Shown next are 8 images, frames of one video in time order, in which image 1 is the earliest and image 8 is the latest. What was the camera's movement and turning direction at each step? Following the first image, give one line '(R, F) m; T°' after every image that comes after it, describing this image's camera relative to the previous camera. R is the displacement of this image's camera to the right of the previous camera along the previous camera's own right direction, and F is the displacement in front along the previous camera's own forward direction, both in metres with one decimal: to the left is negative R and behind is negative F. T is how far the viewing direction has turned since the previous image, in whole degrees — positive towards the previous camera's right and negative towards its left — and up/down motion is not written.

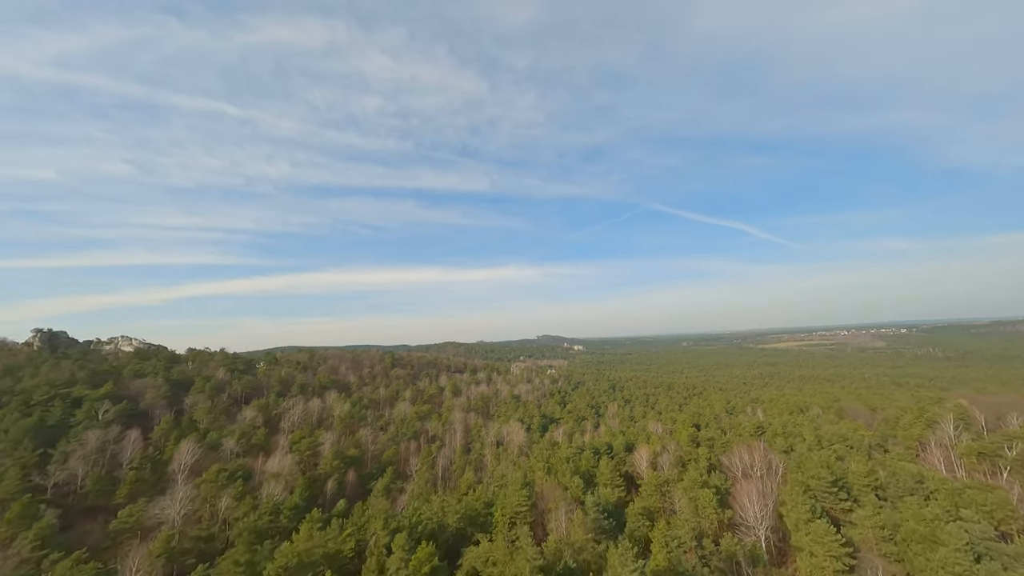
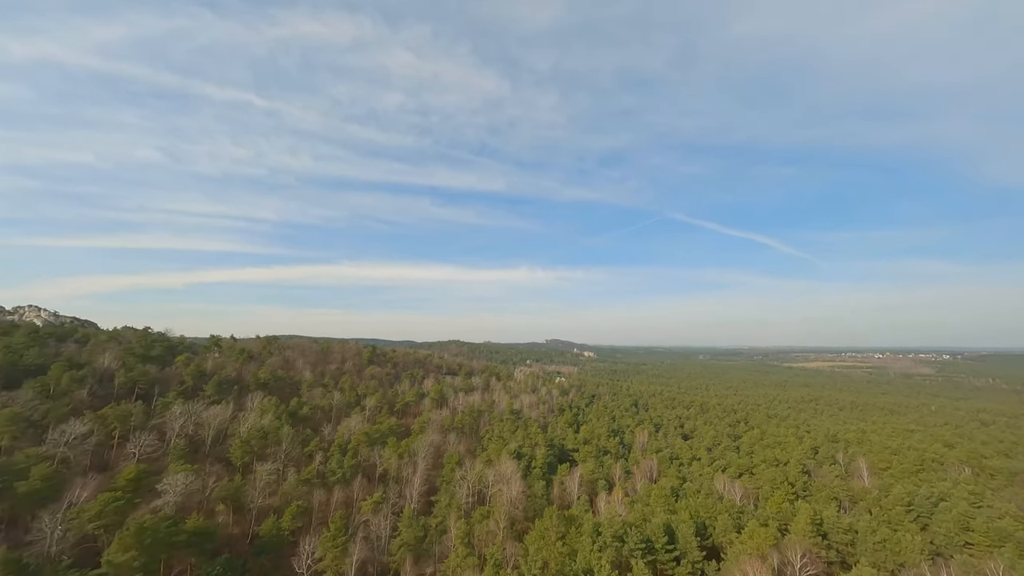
(+1.3, +21.7) m; -2°
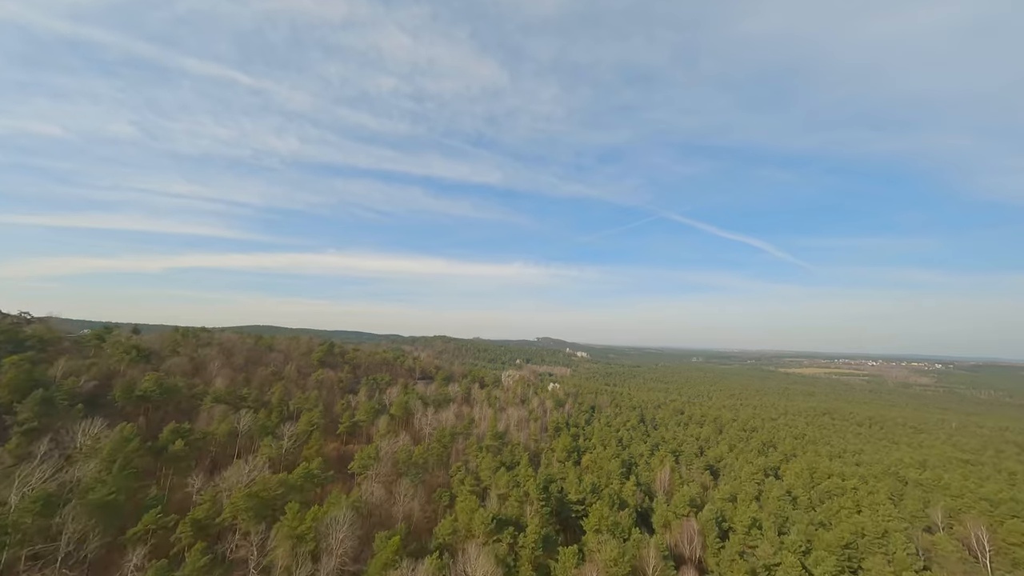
(+0.8, +18.0) m; +1°
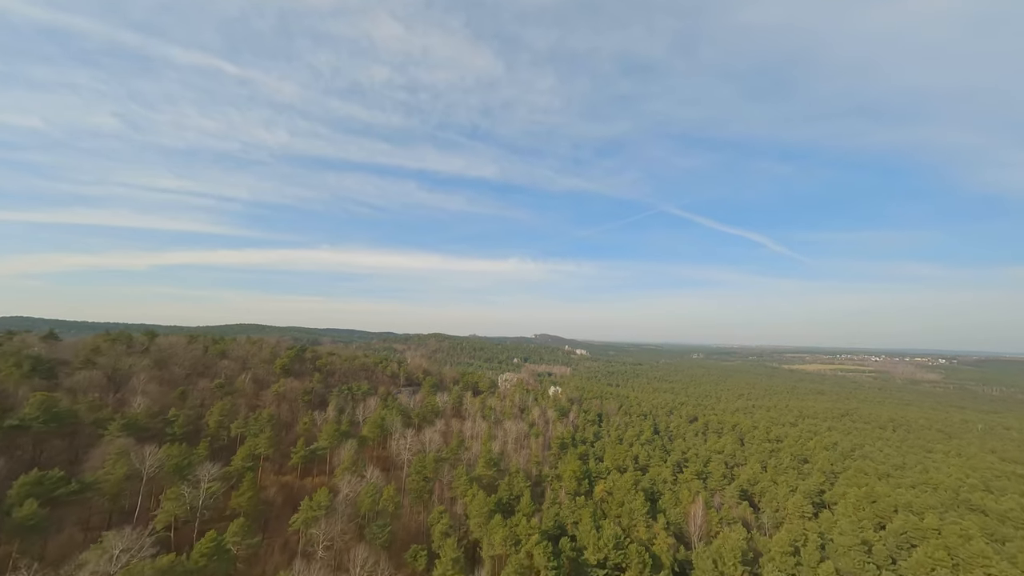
(0.0, +11.3) m; 0°
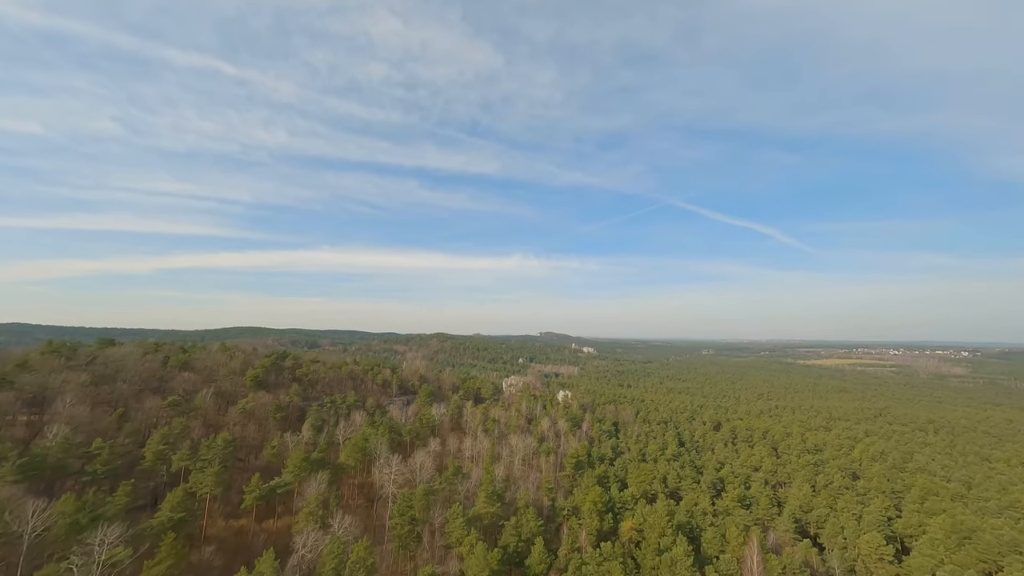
(0.0, +9.3) m; -1°
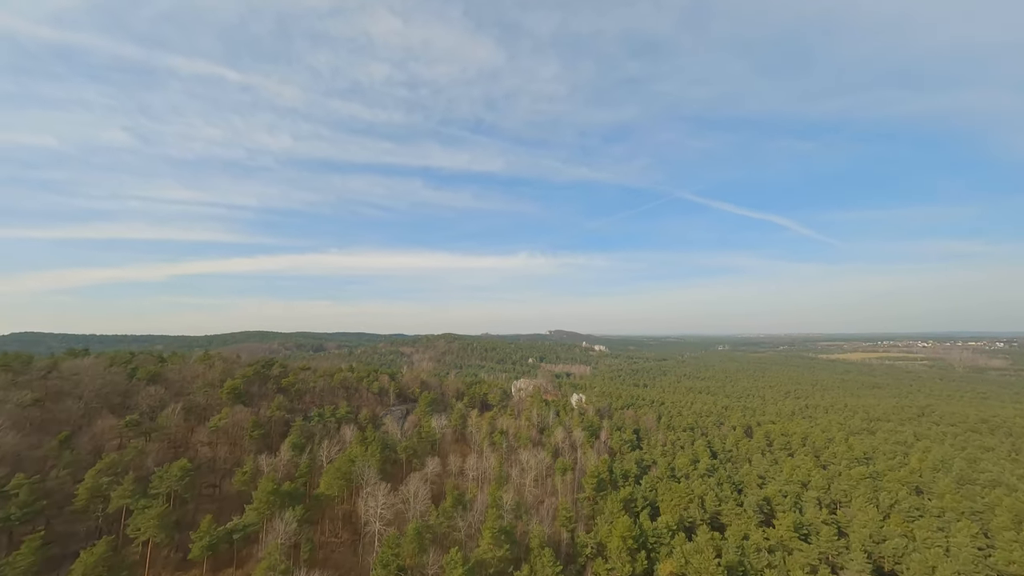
(+0.3, +7.5) m; -1°
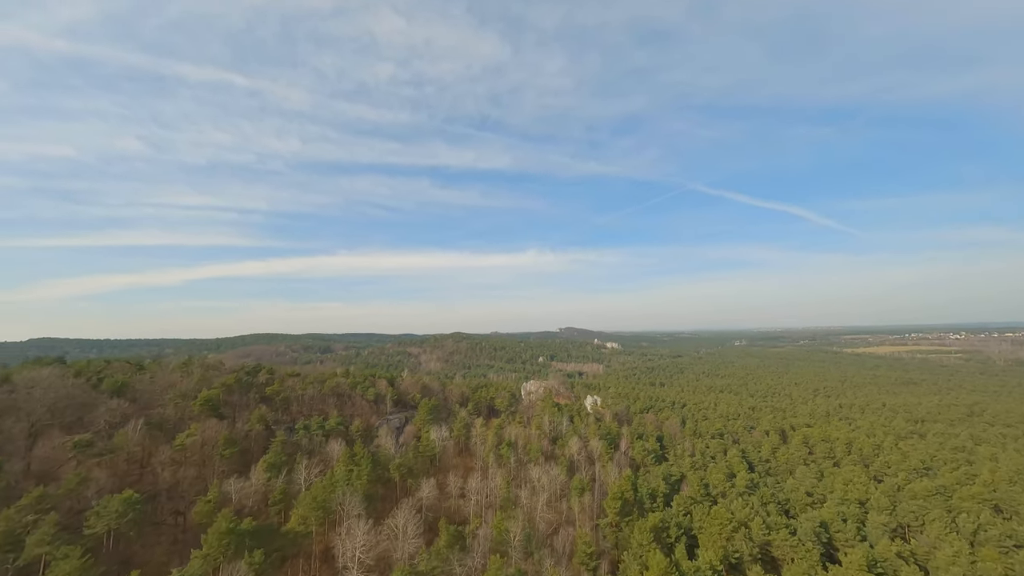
(+0.5, +6.8) m; -2°
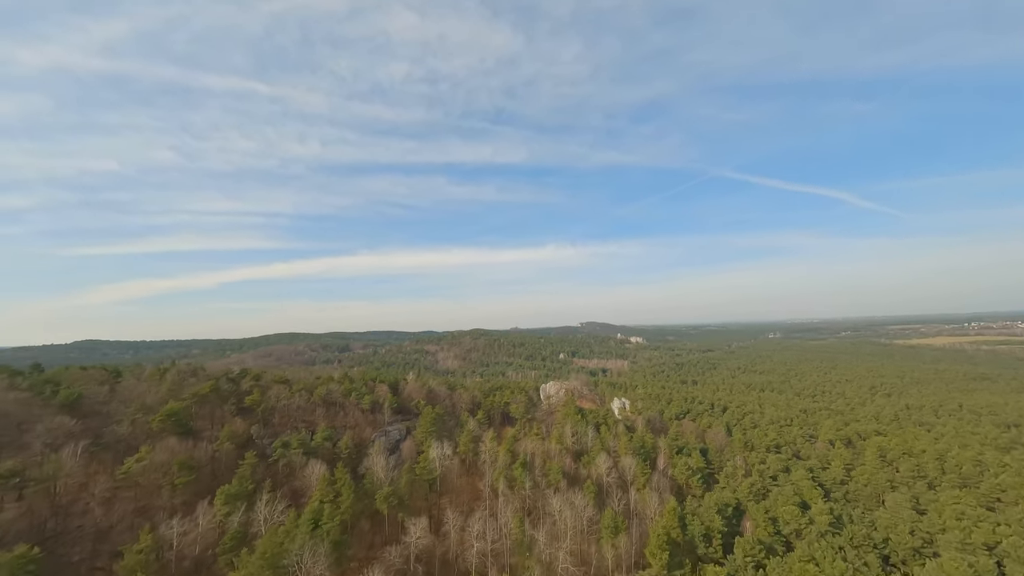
(+1.1, +9.2) m; -3°
